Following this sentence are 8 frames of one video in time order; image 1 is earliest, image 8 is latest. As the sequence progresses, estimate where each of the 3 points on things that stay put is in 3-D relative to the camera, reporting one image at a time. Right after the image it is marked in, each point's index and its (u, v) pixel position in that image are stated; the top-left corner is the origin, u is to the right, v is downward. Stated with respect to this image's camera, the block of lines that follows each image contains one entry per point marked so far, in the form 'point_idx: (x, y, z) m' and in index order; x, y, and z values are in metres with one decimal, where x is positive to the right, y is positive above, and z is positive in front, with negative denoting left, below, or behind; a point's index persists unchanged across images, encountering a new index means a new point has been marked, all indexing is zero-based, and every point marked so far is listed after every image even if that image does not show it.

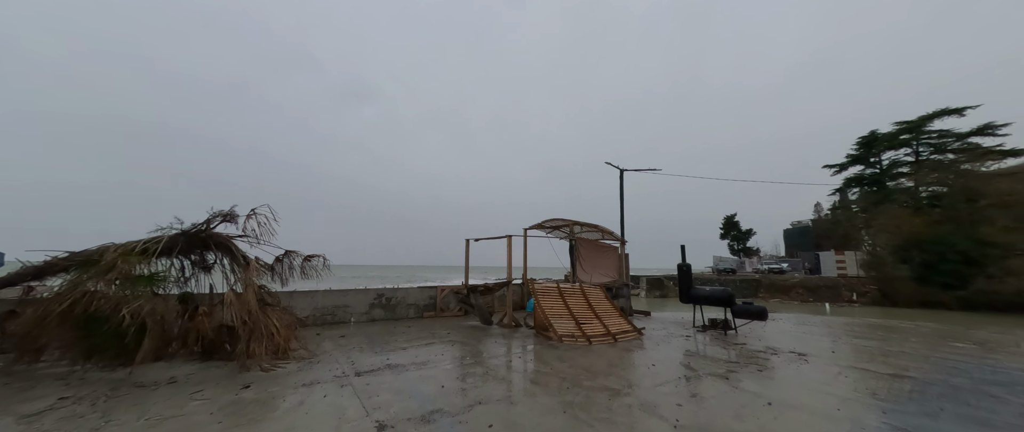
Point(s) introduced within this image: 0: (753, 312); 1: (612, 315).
0: (+6.2, -2.4, +8.7) m
1: (+2.6, -2.5, +8.6) m
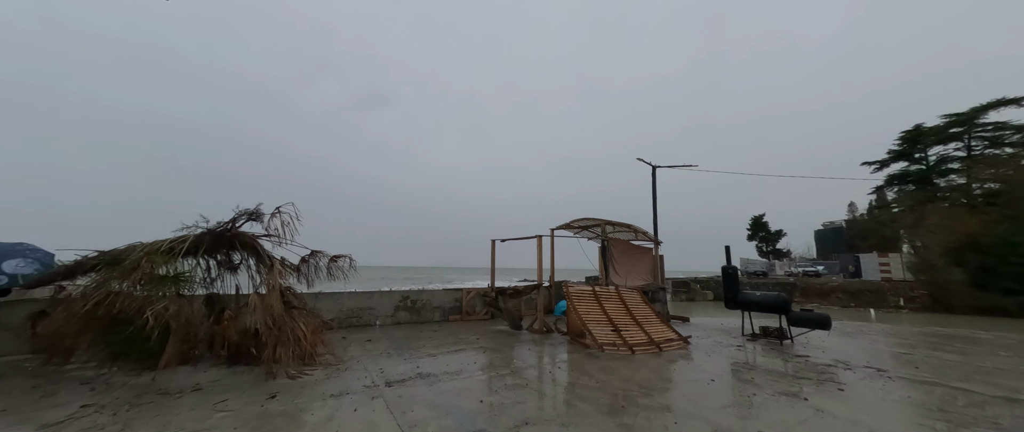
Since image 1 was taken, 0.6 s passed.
0: (+6.9, -2.4, +7.9) m
1: (+3.3, -2.4, +8.0) m
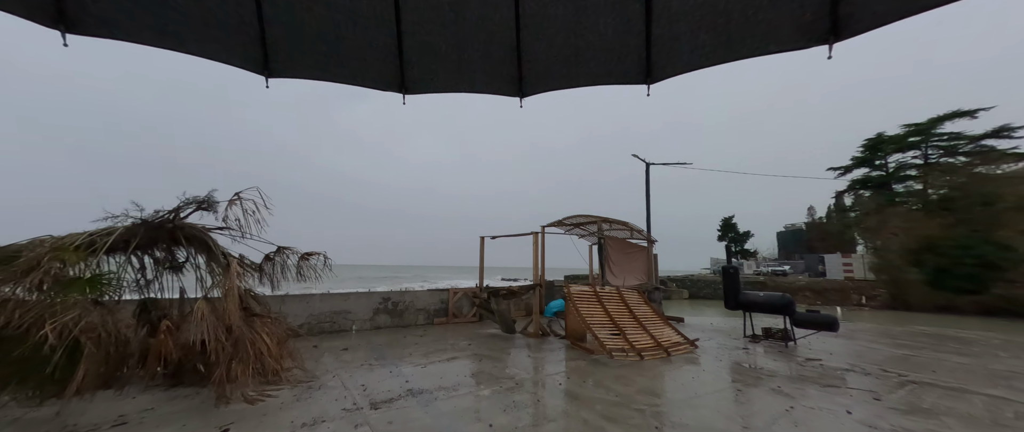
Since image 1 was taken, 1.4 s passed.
0: (+6.8, -2.3, +7.7) m
1: (+3.2, -2.3, +7.5) m
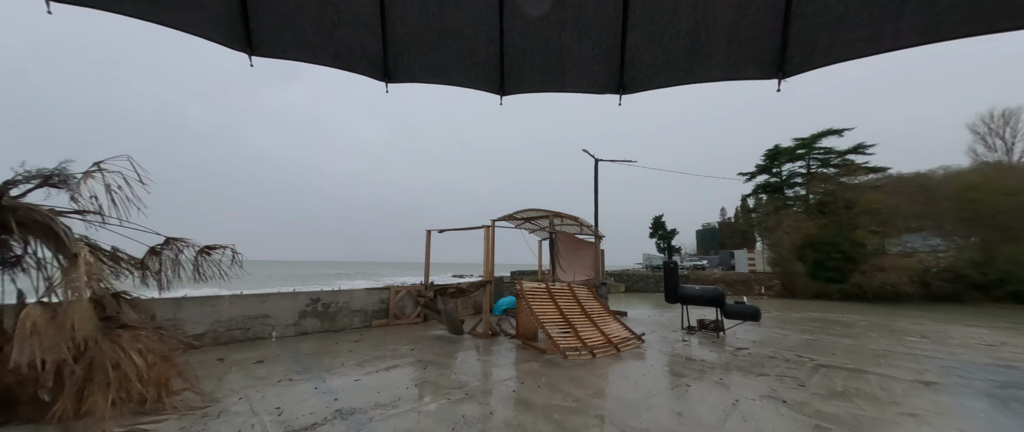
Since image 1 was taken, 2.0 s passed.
0: (+5.6, -2.3, +8.3) m
1: (+2.0, -2.2, +7.5) m
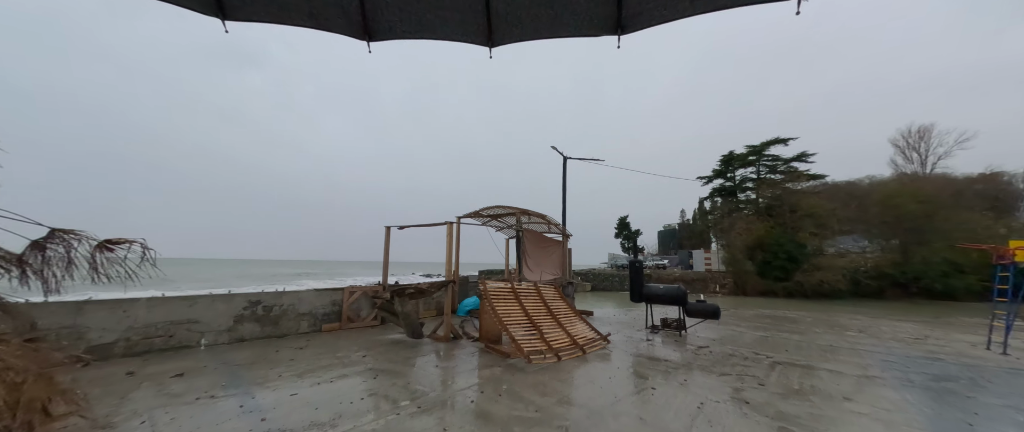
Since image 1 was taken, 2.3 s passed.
0: (+4.7, -2.3, +8.5) m
1: (+1.3, -2.2, +7.4) m
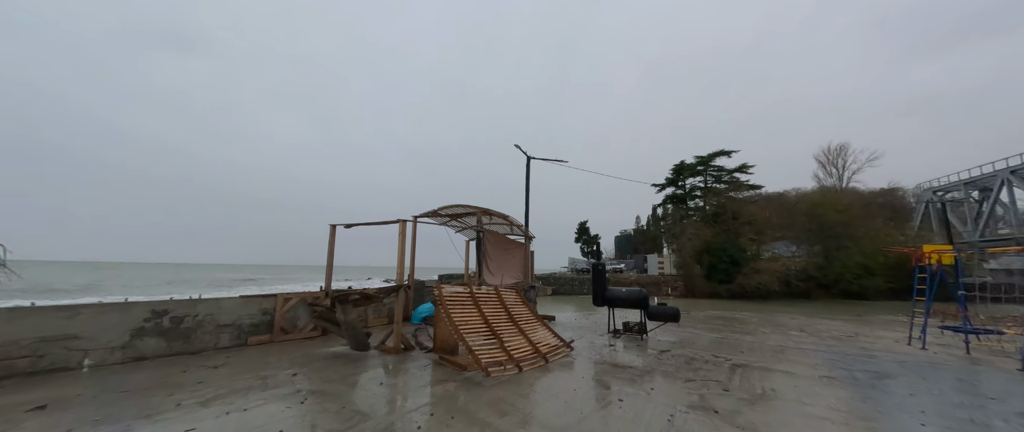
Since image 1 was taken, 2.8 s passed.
0: (+3.8, -2.4, +8.4) m
1: (+0.4, -2.2, +7.0) m
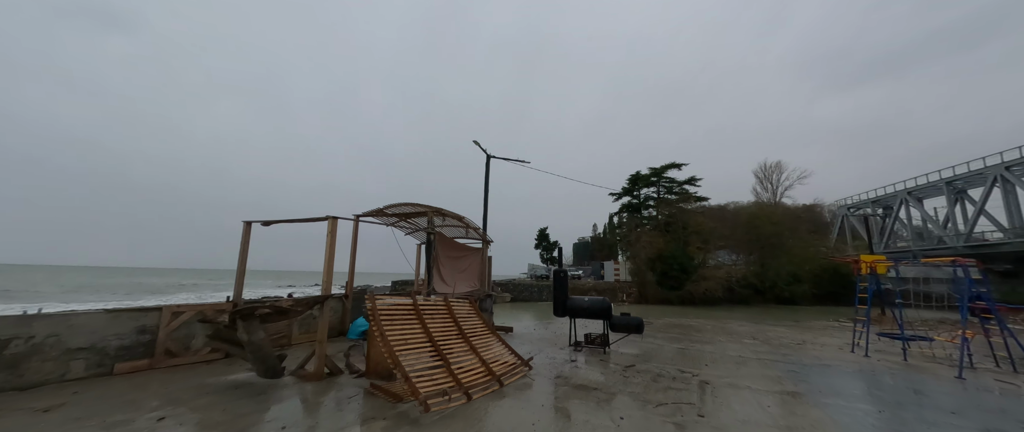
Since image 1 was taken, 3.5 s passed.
0: (+2.7, -2.5, +8.0) m
1: (-0.4, -2.2, +6.1) m
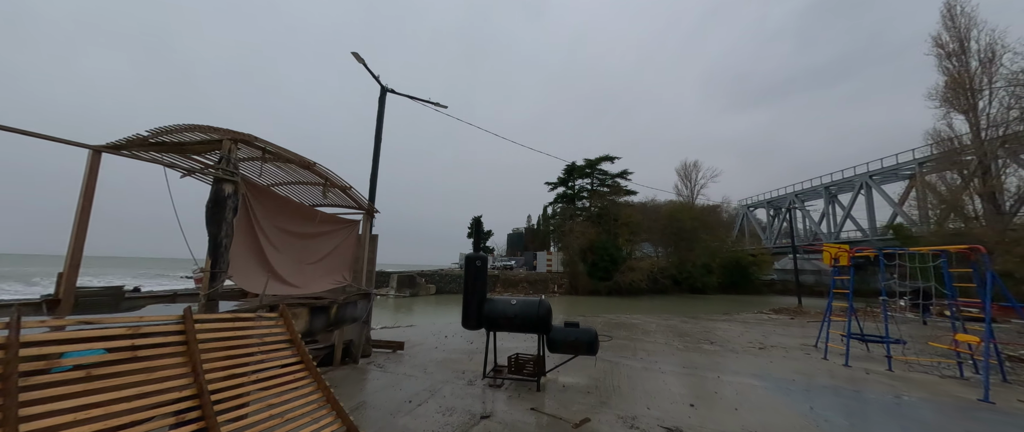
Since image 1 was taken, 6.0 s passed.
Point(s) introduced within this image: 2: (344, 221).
0: (+1.0, -1.9, +5.1) m
1: (-1.7, -1.5, +2.7) m
2: (-3.0, -0.1, +6.4) m
